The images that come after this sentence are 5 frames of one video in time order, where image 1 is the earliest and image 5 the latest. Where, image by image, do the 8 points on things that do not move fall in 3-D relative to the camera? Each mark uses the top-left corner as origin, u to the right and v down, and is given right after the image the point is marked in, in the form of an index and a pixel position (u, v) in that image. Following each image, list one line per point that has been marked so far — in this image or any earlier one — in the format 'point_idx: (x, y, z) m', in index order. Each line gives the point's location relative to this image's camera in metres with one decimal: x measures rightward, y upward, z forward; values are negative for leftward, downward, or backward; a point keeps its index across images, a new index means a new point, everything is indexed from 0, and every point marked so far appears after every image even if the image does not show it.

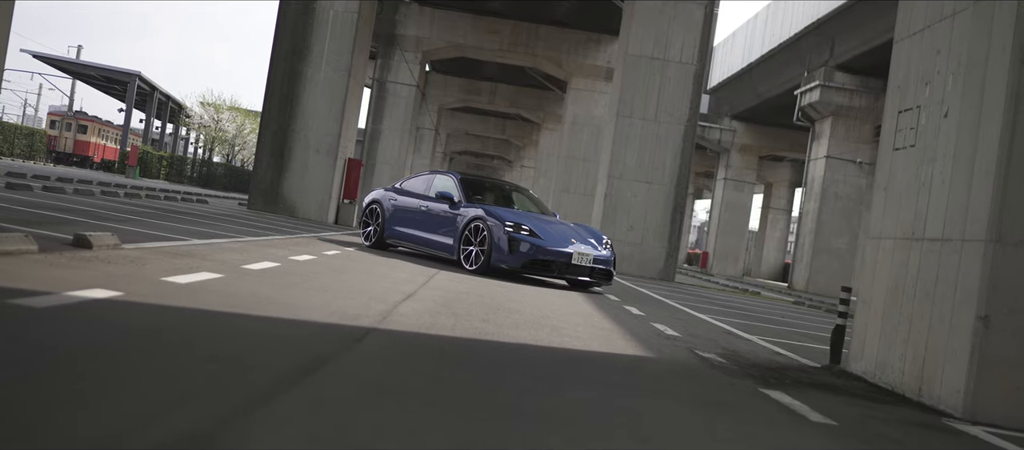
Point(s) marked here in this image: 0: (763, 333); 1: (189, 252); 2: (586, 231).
0: (+2.6, -1.1, +9.5) m
1: (-2.6, -0.2, +7.4) m
2: (+1.0, -0.1, +11.9) m
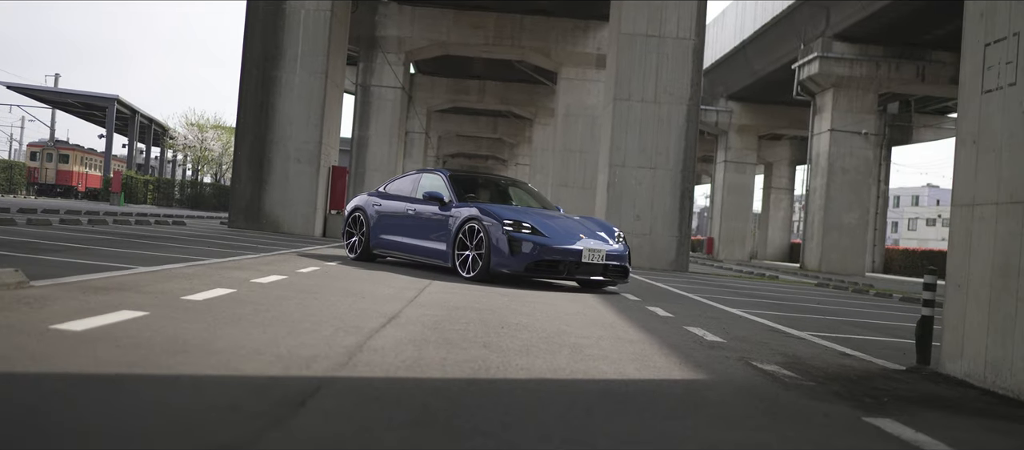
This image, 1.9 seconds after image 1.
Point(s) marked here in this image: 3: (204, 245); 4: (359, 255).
0: (+2.7, -0.9, +8.2) m
1: (-2.6, -0.4, +6.0) m
2: (+1.0, 0.0, +10.5) m
3: (-4.5, -0.3, +13.3) m
4: (-2.1, -0.4, +12.2) m
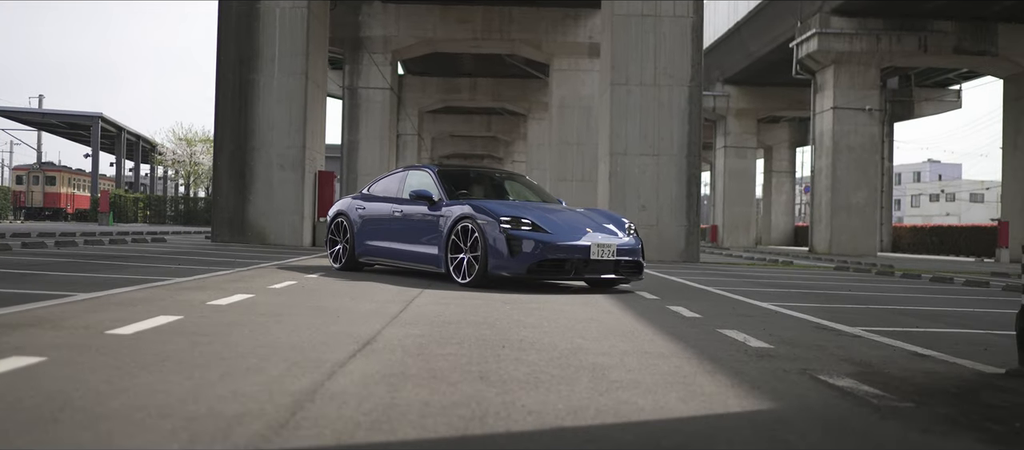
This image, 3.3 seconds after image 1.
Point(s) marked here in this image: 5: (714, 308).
0: (+2.7, -0.8, +7.1) m
1: (-2.6, -0.5, +5.0) m
2: (+0.9, +0.1, +9.5) m
3: (-4.5, -0.5, +12.2) m
4: (-2.1, -0.5, +11.1) m
5: (+1.7, -0.7, +7.6) m
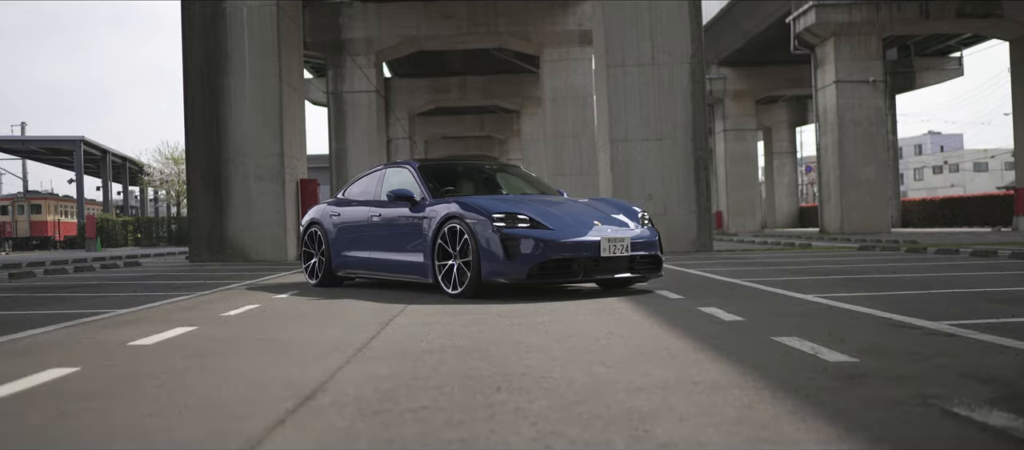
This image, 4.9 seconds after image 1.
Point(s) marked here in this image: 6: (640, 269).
0: (+2.7, -0.6, +5.8) m
1: (-2.6, -0.7, +3.7) m
2: (+0.9, +0.2, +8.2) m
3: (-4.5, -0.8, +10.9) m
4: (-2.1, -0.6, +9.8) m
5: (+1.7, -0.6, +6.4) m
6: (+1.1, -0.4, +7.7) m
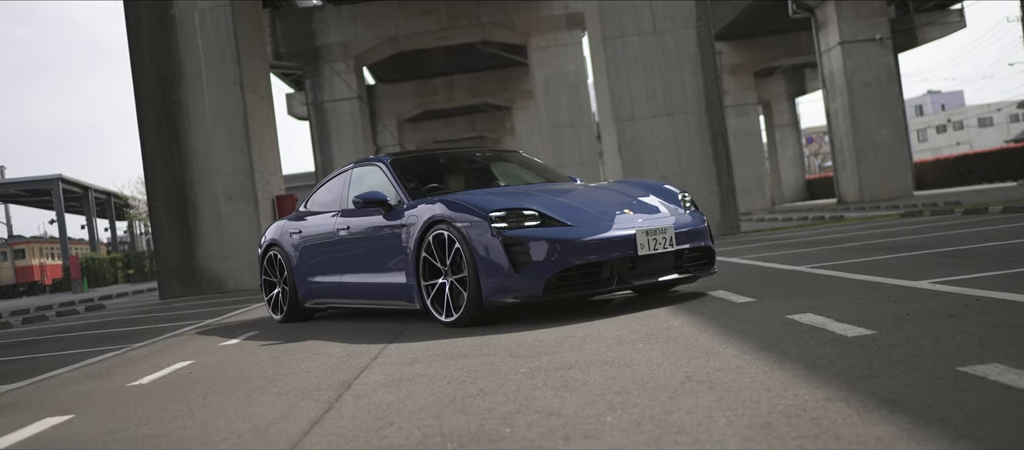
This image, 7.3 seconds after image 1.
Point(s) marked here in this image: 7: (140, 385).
0: (+2.8, -0.3, +4.0) m
1: (-2.5, -0.9, +1.9) m
2: (+0.9, +0.3, +6.3) m
3: (-4.4, -1.2, +9.1) m
4: (-2.0, -0.8, +8.0) m
5: (+1.8, -0.4, +4.5) m
6: (+1.2, -0.3, +5.9) m
7: (-1.9, -0.8, +4.7) m
